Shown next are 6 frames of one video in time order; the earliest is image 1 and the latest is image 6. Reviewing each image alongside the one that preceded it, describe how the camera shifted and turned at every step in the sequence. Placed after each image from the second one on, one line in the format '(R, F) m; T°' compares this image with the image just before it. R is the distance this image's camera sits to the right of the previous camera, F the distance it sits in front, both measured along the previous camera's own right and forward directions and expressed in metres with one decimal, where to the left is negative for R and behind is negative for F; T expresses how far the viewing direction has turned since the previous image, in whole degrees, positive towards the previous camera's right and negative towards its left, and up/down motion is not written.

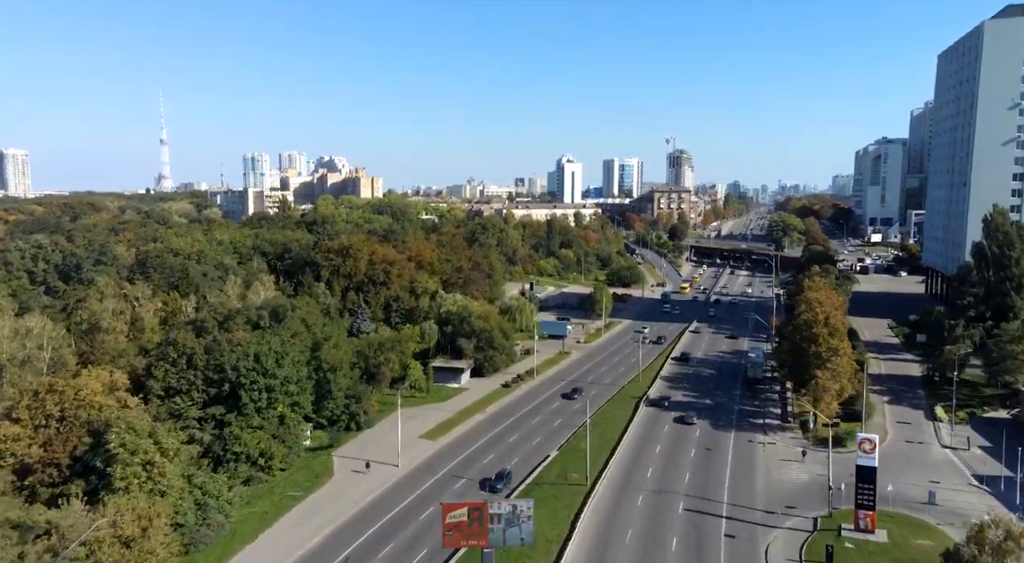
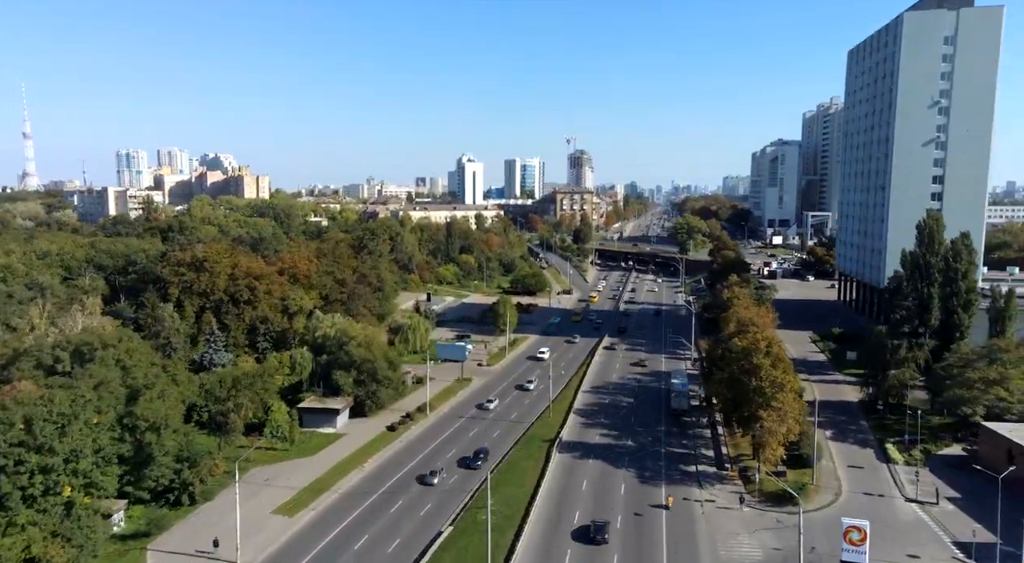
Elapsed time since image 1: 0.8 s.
(+1.0, +9.6) m; +7°
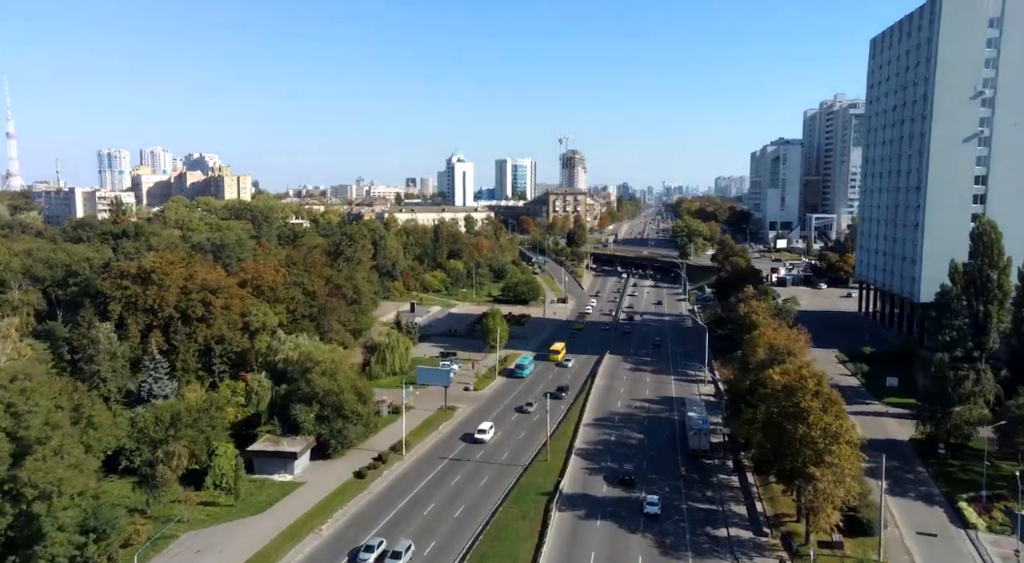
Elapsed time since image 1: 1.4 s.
(+0.1, +8.2) m; +1°
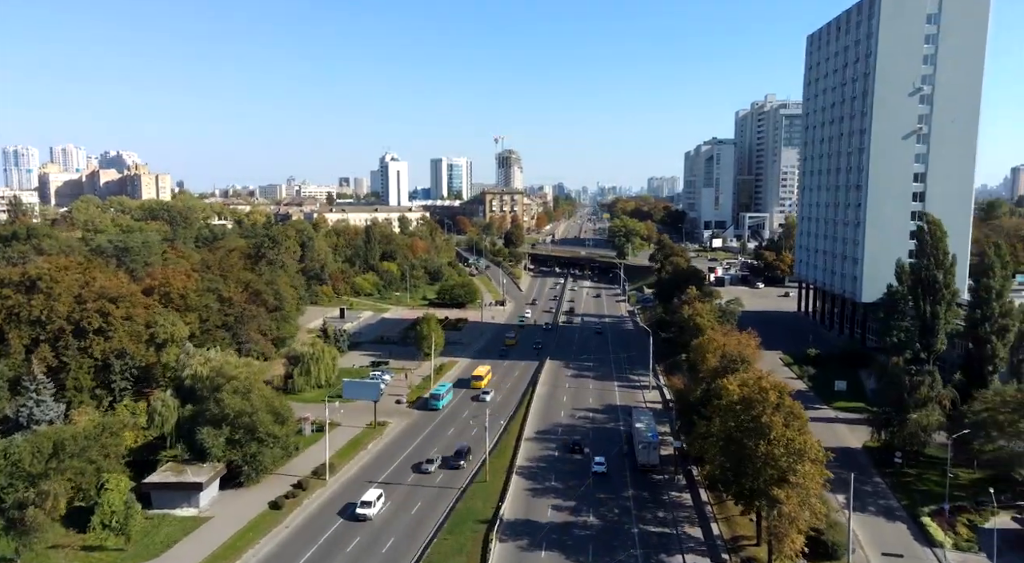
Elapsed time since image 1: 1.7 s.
(+0.2, +3.7) m; +4°
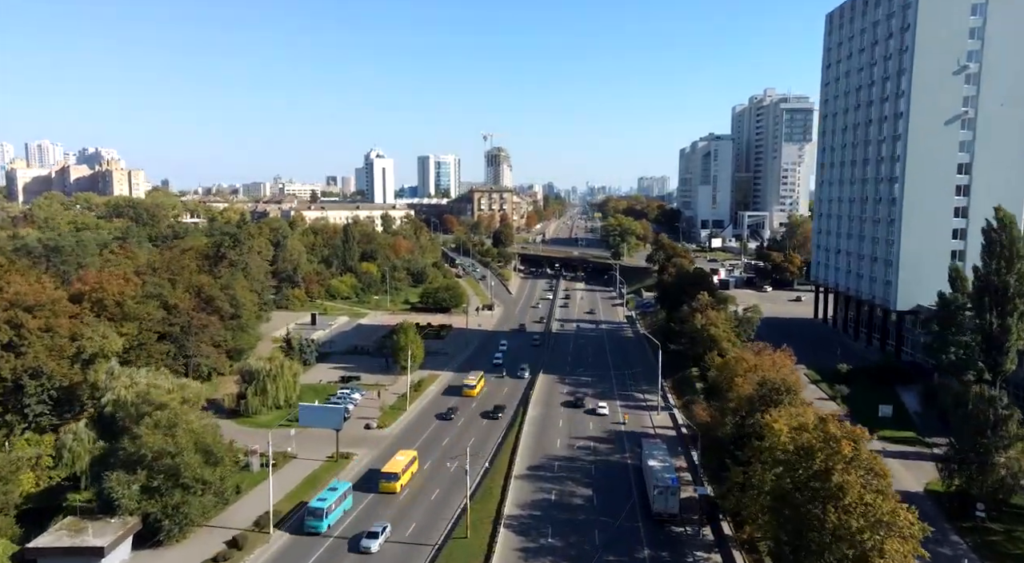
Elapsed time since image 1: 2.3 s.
(+0.1, +8.1) m; +1°
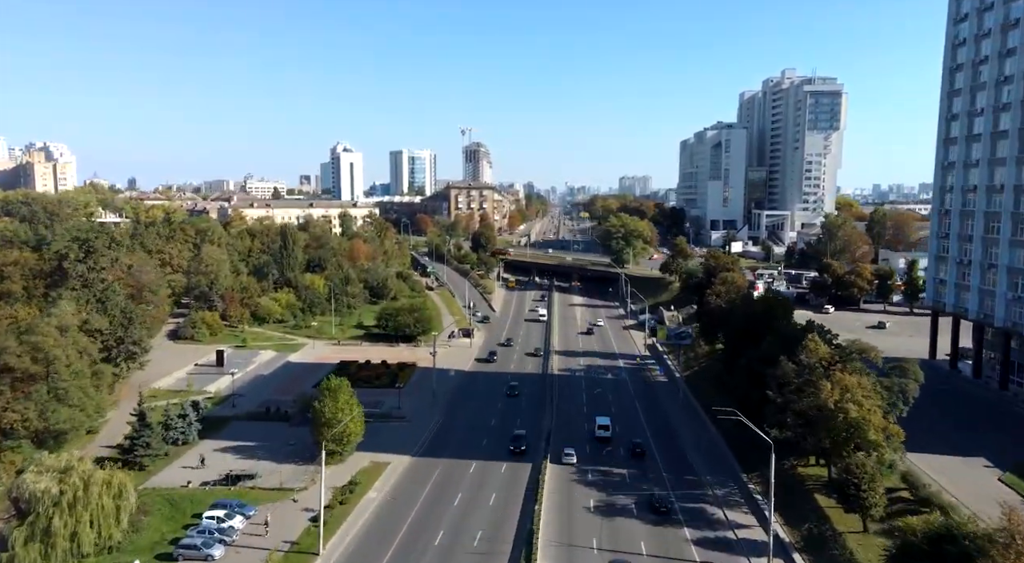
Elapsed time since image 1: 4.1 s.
(-0.5, +24.0) m; +1°
